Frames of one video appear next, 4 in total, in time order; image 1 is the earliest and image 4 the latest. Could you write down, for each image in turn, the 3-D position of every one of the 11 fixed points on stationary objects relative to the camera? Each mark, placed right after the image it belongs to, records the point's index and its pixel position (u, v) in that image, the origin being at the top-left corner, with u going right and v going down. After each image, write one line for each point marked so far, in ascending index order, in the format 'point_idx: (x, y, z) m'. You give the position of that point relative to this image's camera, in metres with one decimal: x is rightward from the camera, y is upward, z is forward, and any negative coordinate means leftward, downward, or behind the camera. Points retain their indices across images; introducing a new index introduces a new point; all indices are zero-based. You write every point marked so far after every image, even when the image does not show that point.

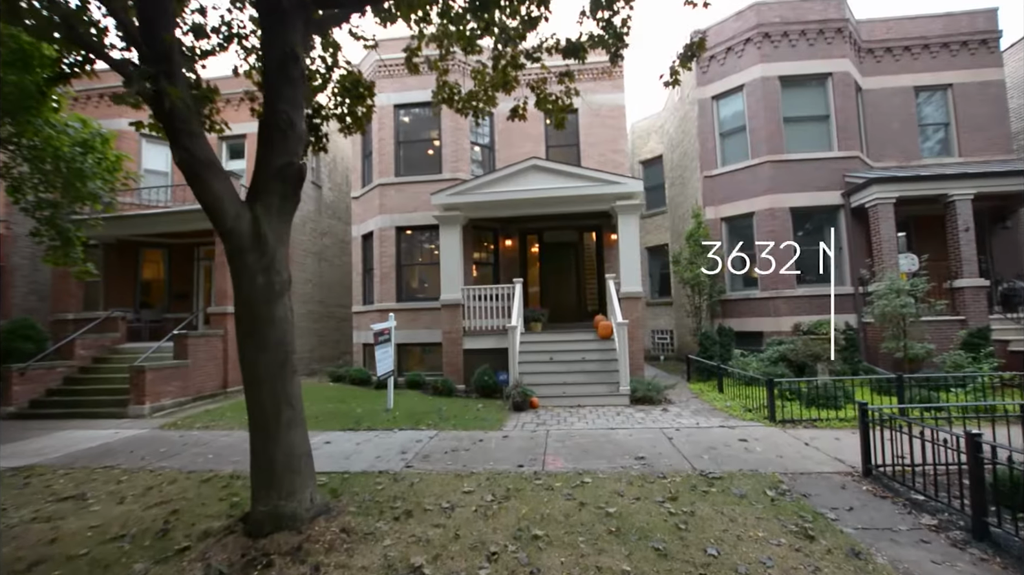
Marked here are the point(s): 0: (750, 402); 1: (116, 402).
0: (+4.3, -2.1, +8.2) m
1: (-8.5, -2.5, +10.0) m
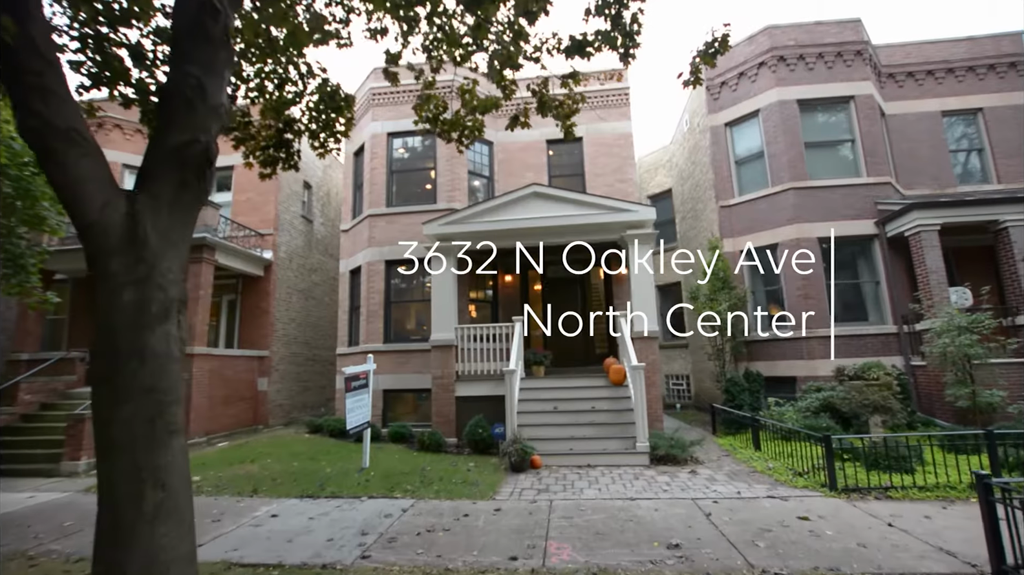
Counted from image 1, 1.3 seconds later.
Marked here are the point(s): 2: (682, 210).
0: (+4.2, -2.6, +6.8) m
1: (-8.6, -3.2, +8.6) m
2: (+5.6, +2.5, +15.2) m
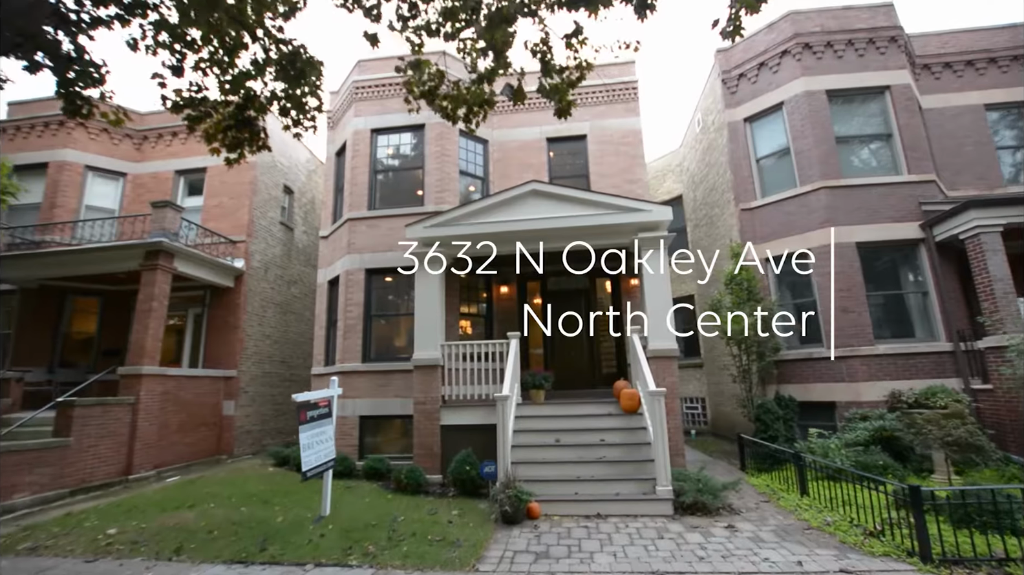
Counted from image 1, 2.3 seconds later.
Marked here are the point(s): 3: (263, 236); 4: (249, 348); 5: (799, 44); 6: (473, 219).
0: (+4.1, -2.7, +5.3) m
1: (-8.7, -3.3, +7.2) m
2: (+5.5, +2.1, +14.0) m
3: (-7.0, +1.5, +13.1) m
4: (-7.0, -1.6, +12.2) m
5: (+6.5, +5.5, +10.4) m
6: (-0.8, +1.4, +9.2) m
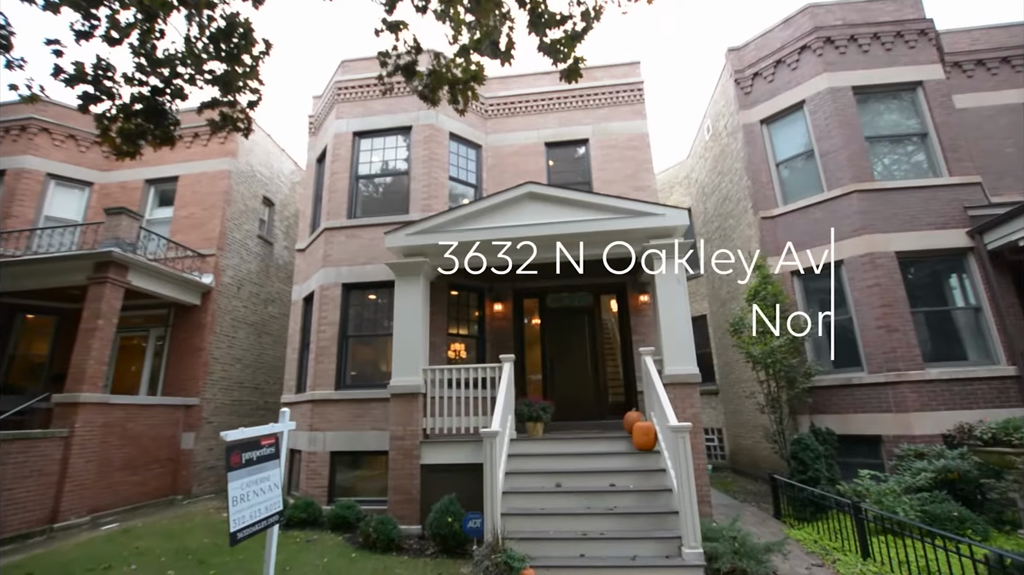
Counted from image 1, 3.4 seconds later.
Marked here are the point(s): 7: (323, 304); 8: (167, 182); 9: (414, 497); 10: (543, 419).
0: (+4.0, -2.7, +4.0) m
1: (-8.8, -3.5, +5.9) m
2: (+5.4, +1.6, +12.9) m
3: (-7.2, +1.0, +12.0) m
4: (-7.1, -2.0, +11.0) m
5: (+6.4, +5.1, +9.5) m
6: (-0.9, +1.1, +8.1) m
7: (-3.9, -0.3, +9.4) m
8: (-9.2, +2.8, +12.2) m
9: (-1.5, -3.2, +7.0) m
10: (+0.5, -2.1, +7.6) m
